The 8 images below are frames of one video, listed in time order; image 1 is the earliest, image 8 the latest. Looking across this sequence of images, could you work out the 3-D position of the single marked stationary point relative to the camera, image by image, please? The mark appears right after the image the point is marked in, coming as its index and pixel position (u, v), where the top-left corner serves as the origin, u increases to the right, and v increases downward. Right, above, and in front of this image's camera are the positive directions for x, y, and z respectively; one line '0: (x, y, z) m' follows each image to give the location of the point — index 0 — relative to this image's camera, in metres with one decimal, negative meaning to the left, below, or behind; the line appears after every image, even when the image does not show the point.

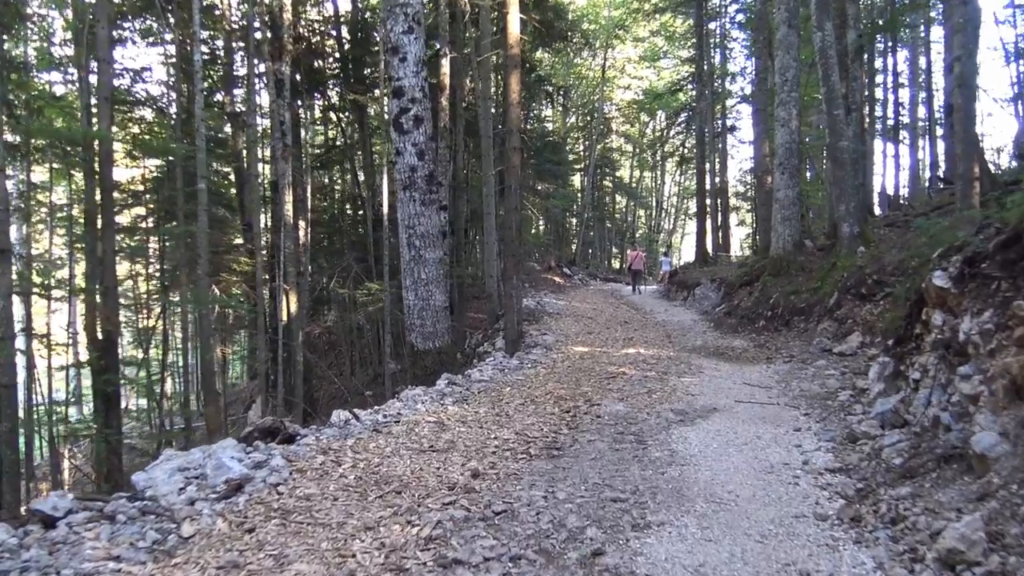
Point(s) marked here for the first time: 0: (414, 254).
0: (-1.2, +0.4, +9.3) m
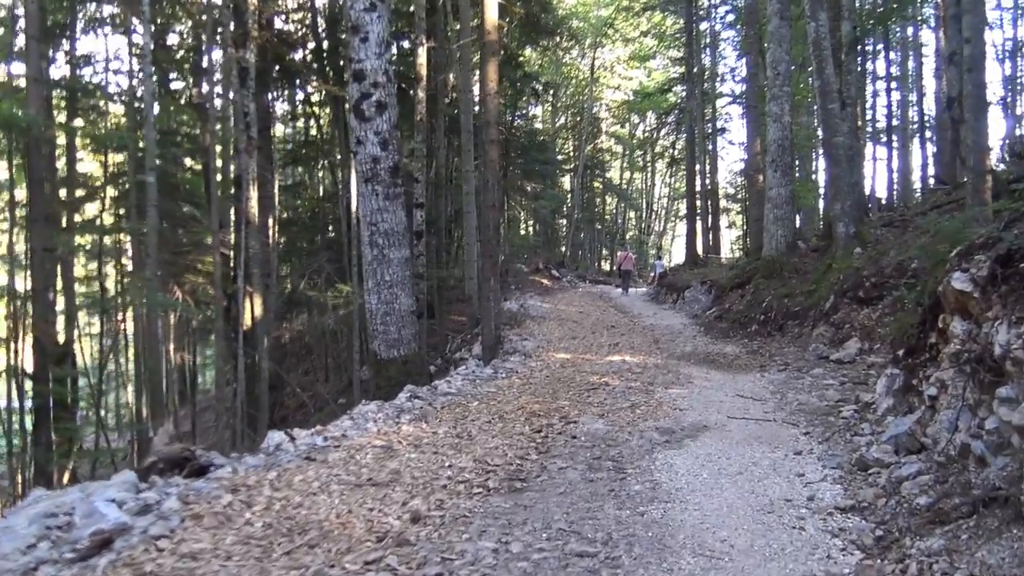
0: (-1.5, +0.4, +8.5) m
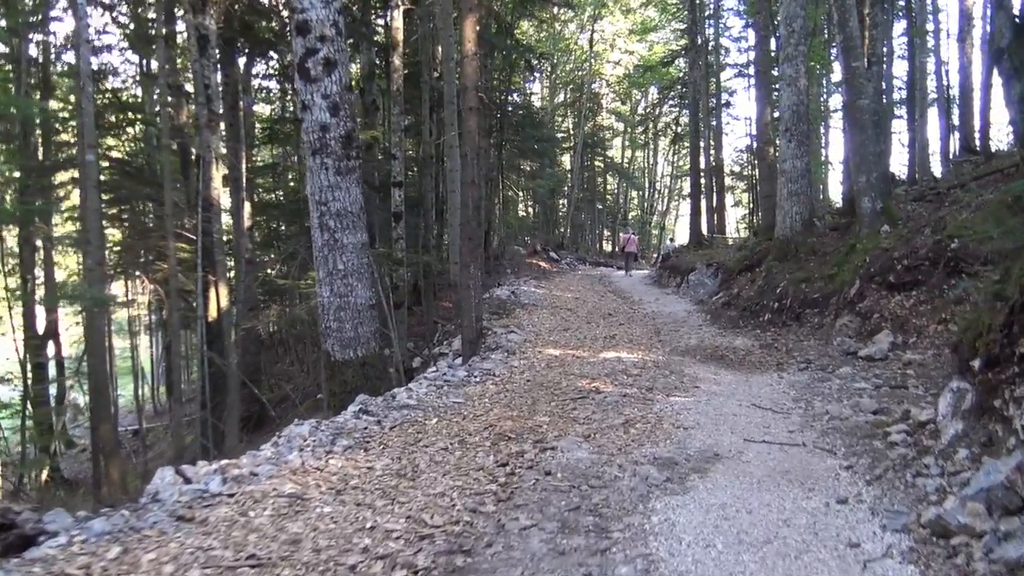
0: (-1.7, +0.5, +7.2) m
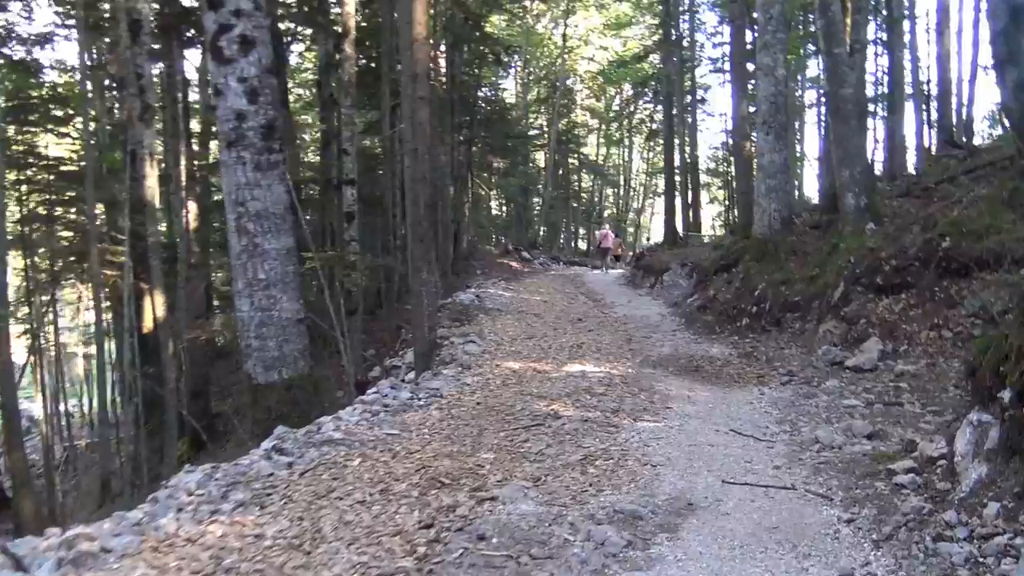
0: (-2.1, +0.4, +6.3) m
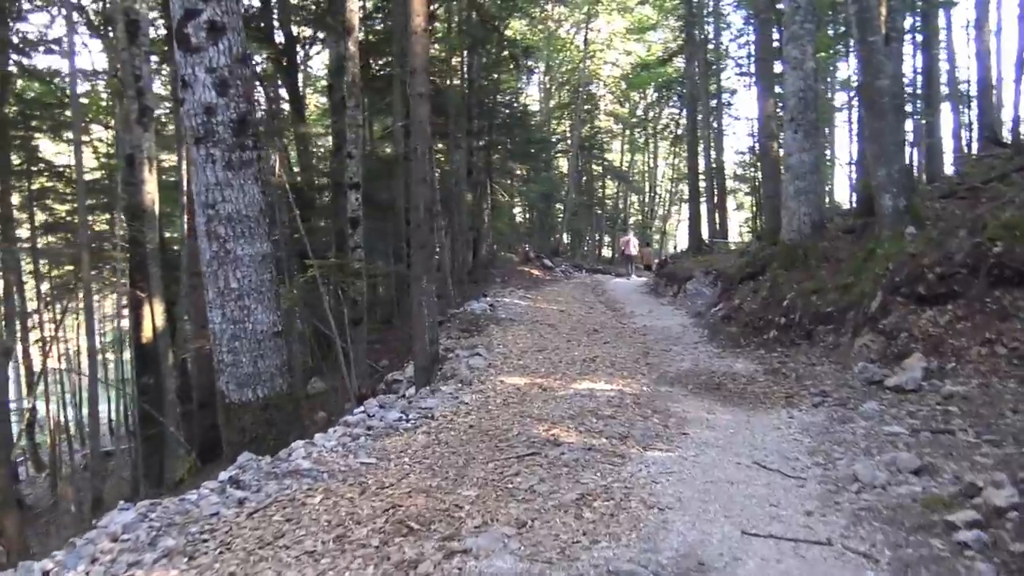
0: (-2.2, +0.3, +5.8) m
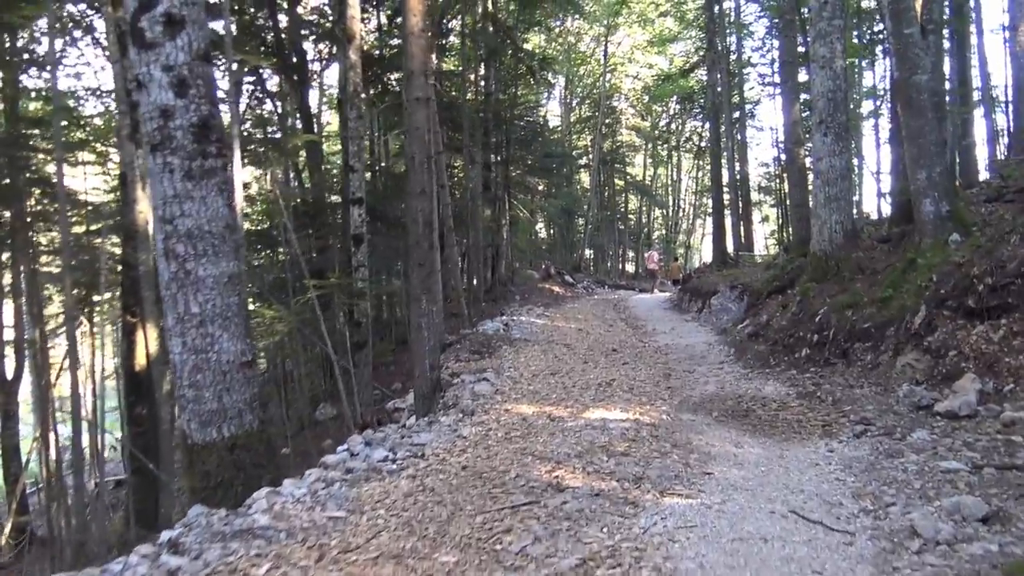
0: (-2.2, +0.1, +5.2) m
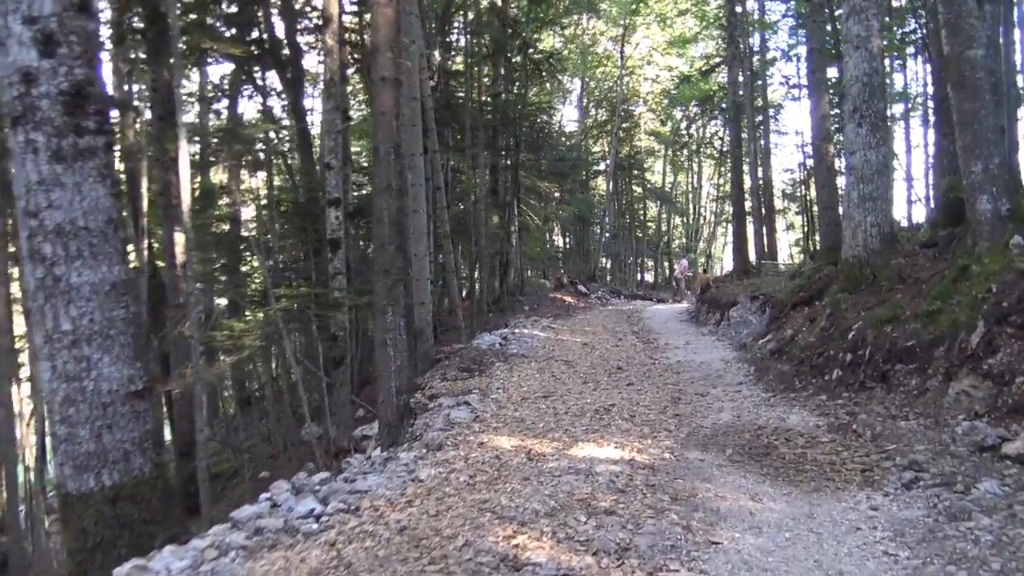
0: (-2.4, +0.1, +4.1) m
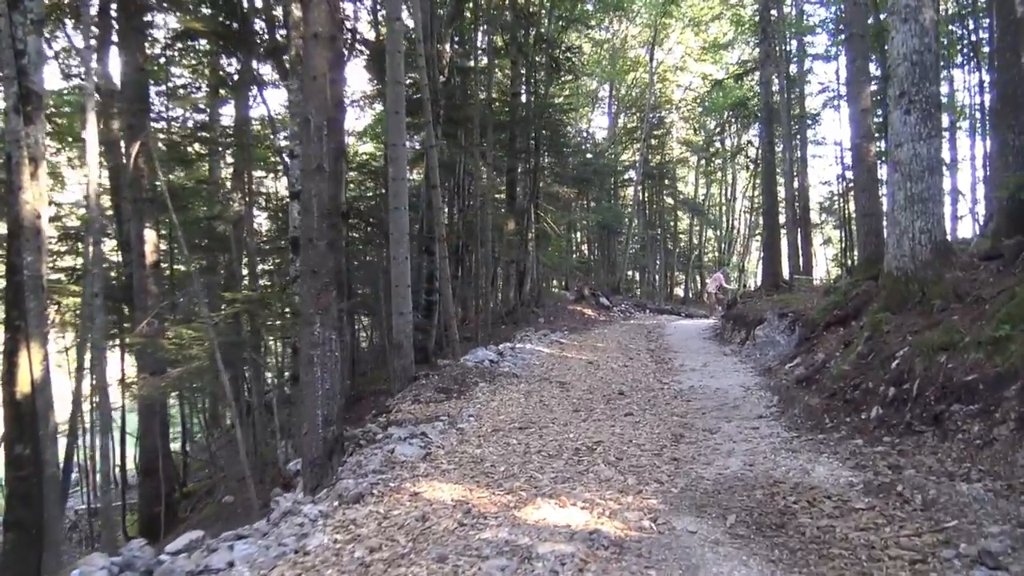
0: (-2.8, +0.1, +2.9) m
